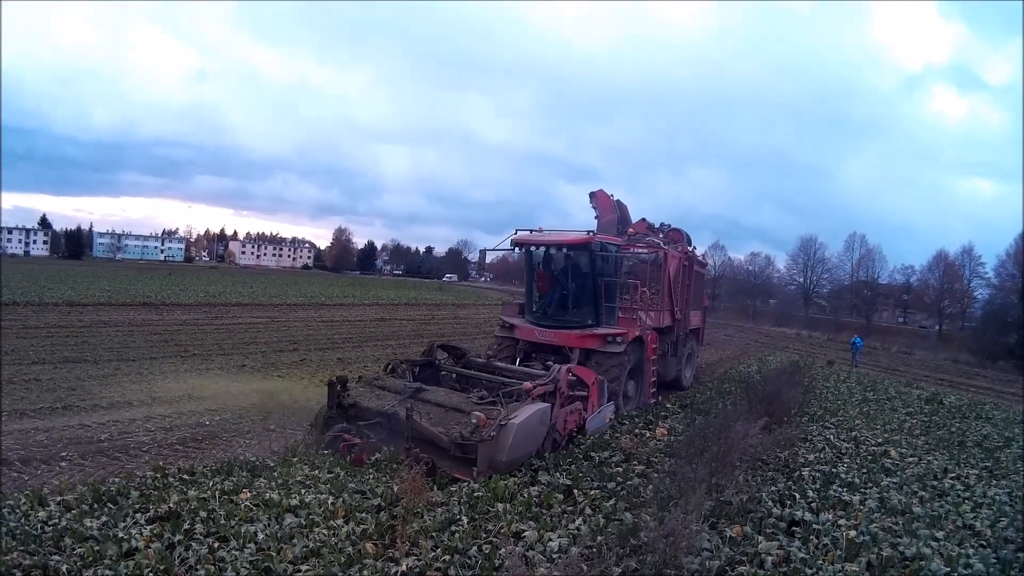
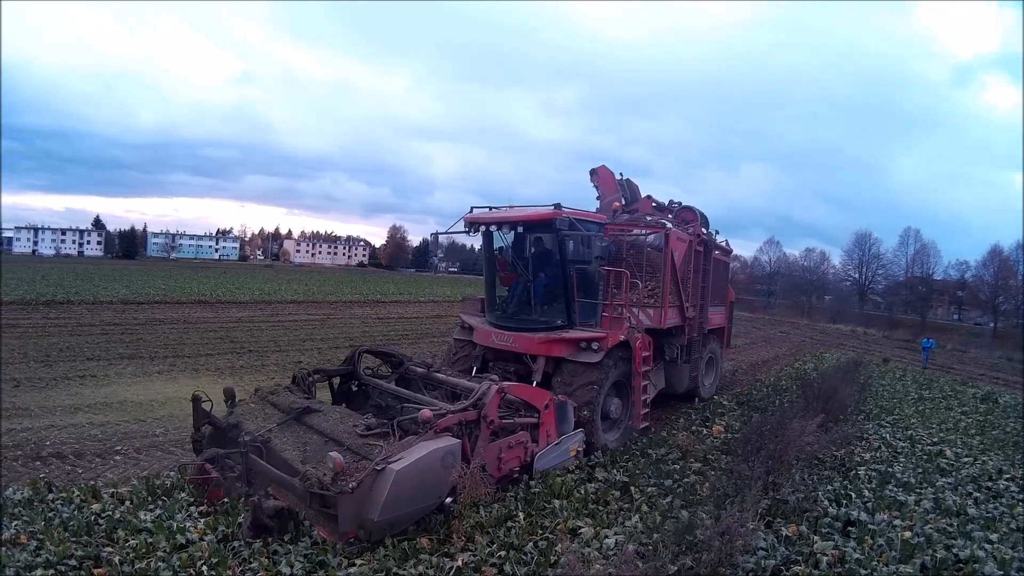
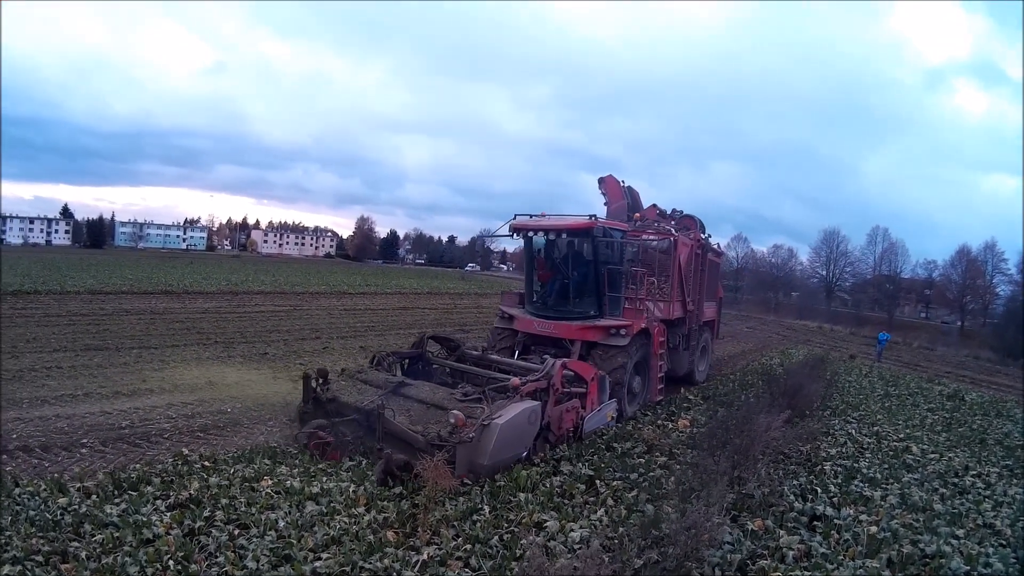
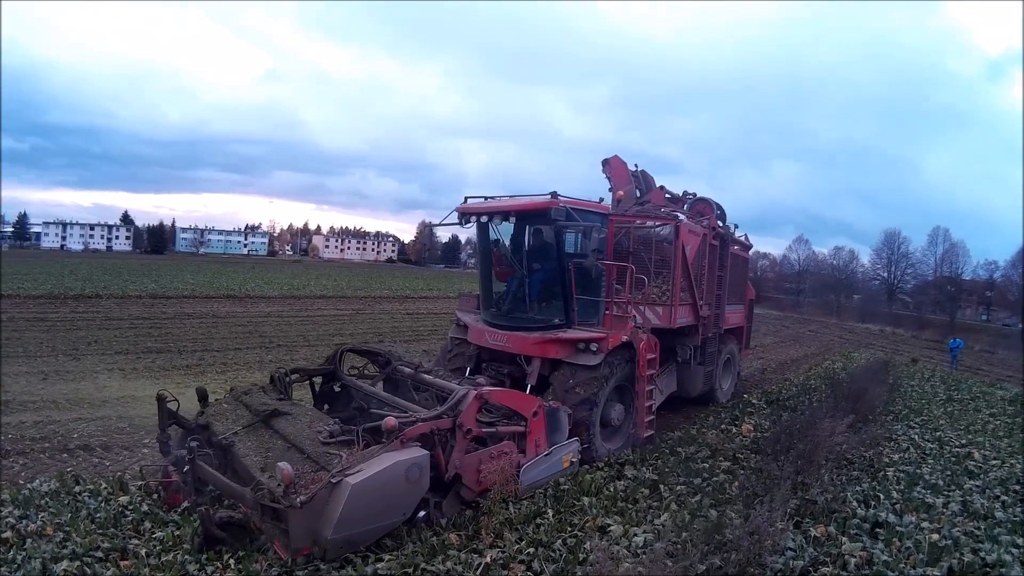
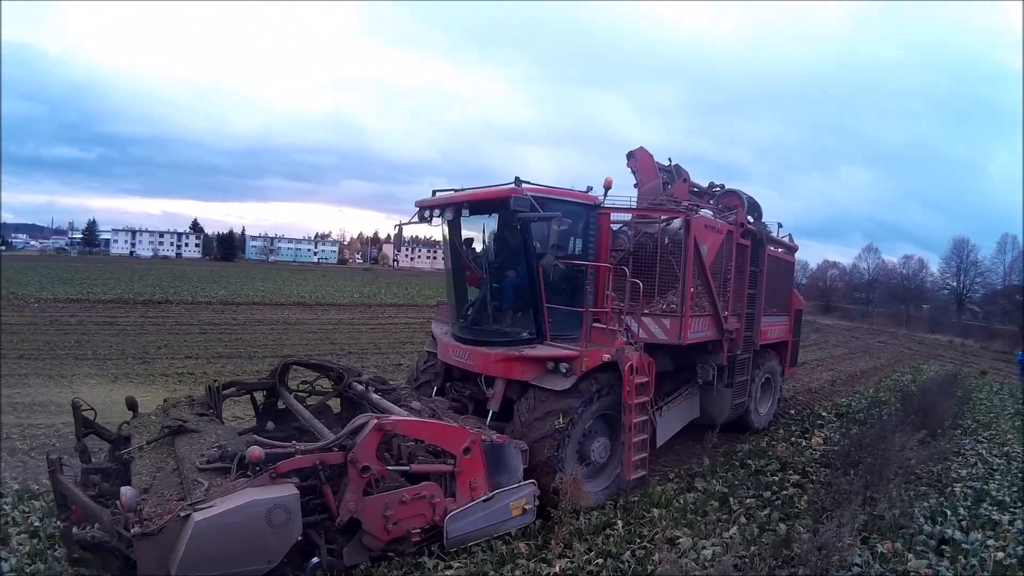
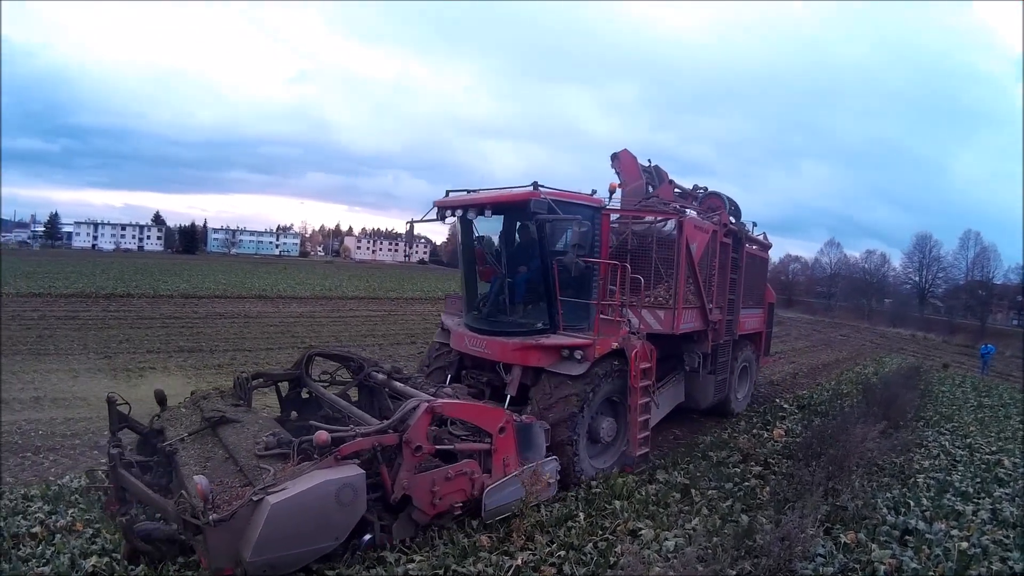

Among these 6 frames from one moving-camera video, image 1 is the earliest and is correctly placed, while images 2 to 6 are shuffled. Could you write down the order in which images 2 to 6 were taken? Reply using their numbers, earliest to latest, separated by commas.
3, 2, 4, 6, 5
